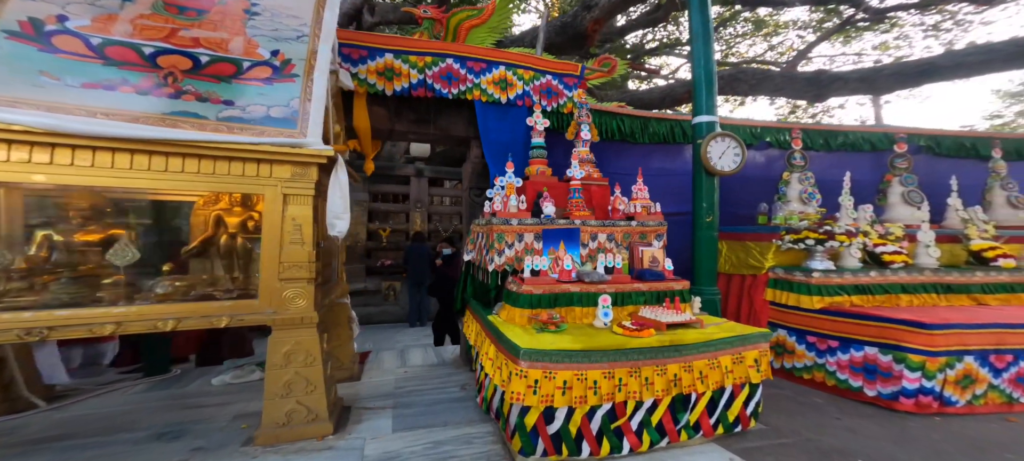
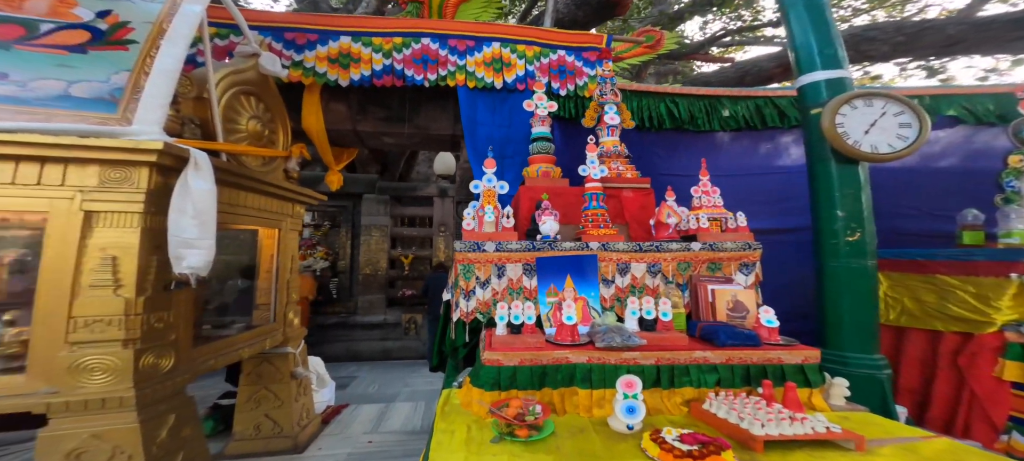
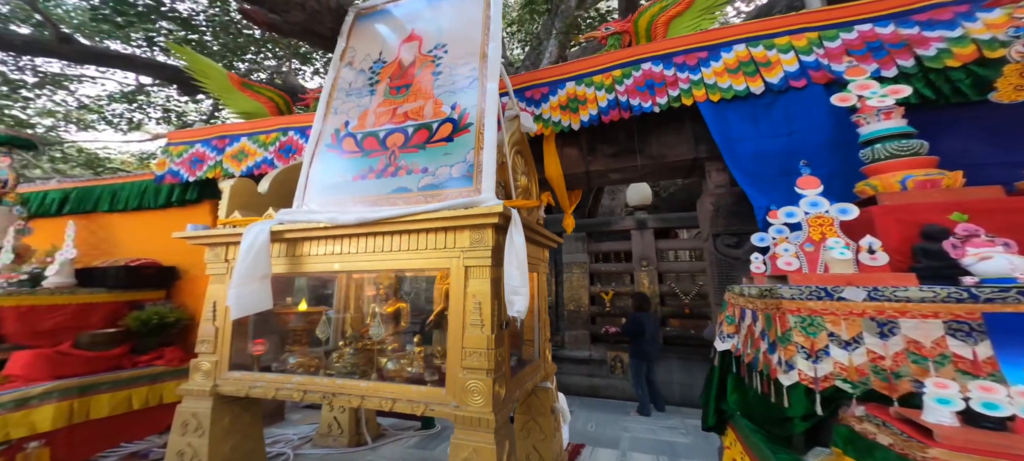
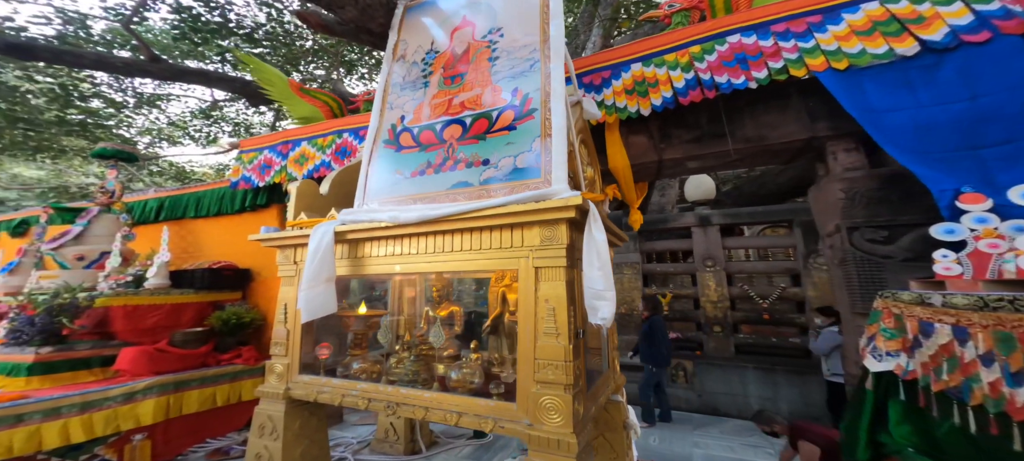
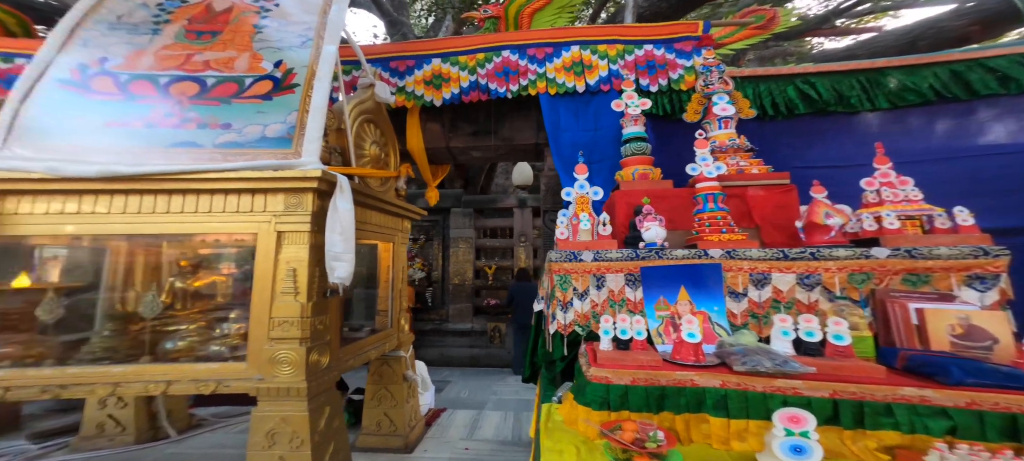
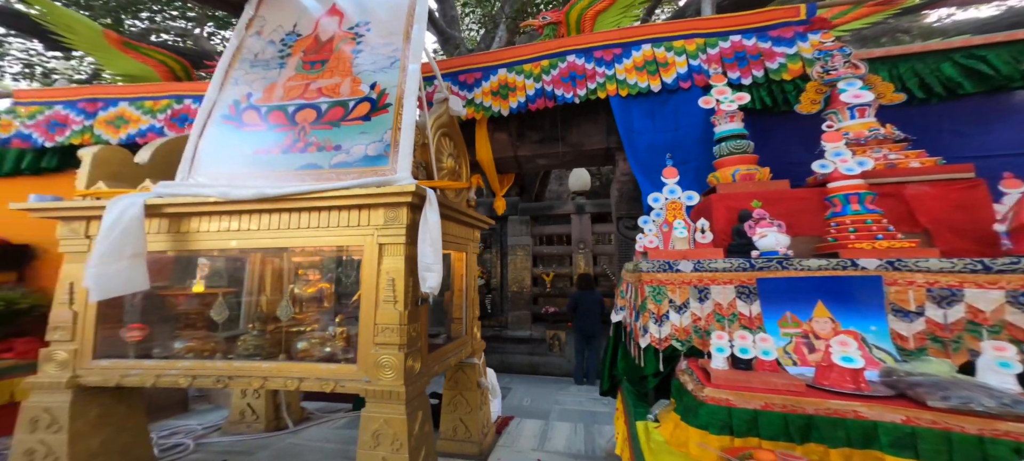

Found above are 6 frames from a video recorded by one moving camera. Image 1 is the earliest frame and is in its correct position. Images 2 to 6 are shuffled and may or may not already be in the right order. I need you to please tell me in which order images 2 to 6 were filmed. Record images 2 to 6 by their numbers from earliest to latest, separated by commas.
2, 5, 6, 3, 4
